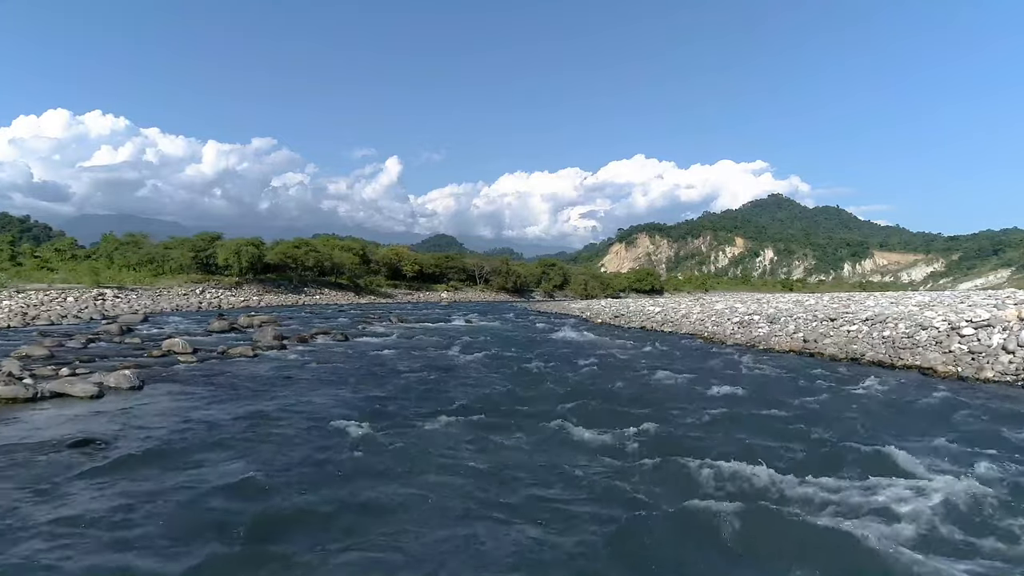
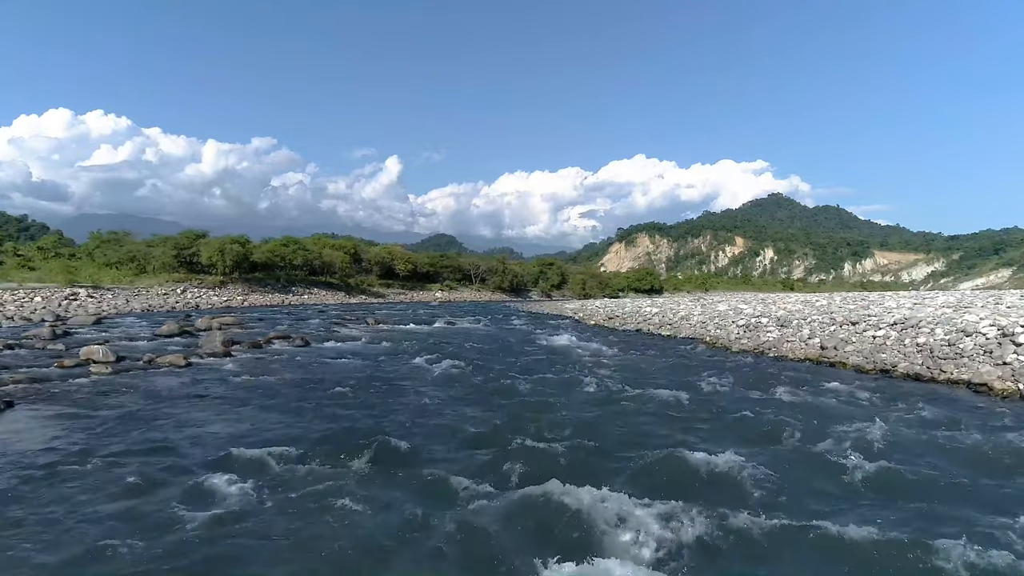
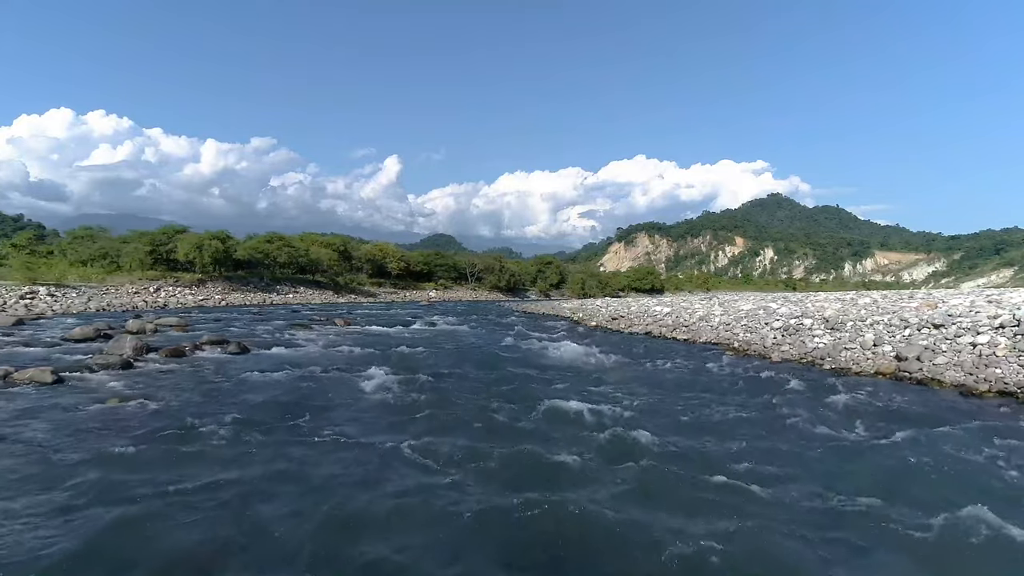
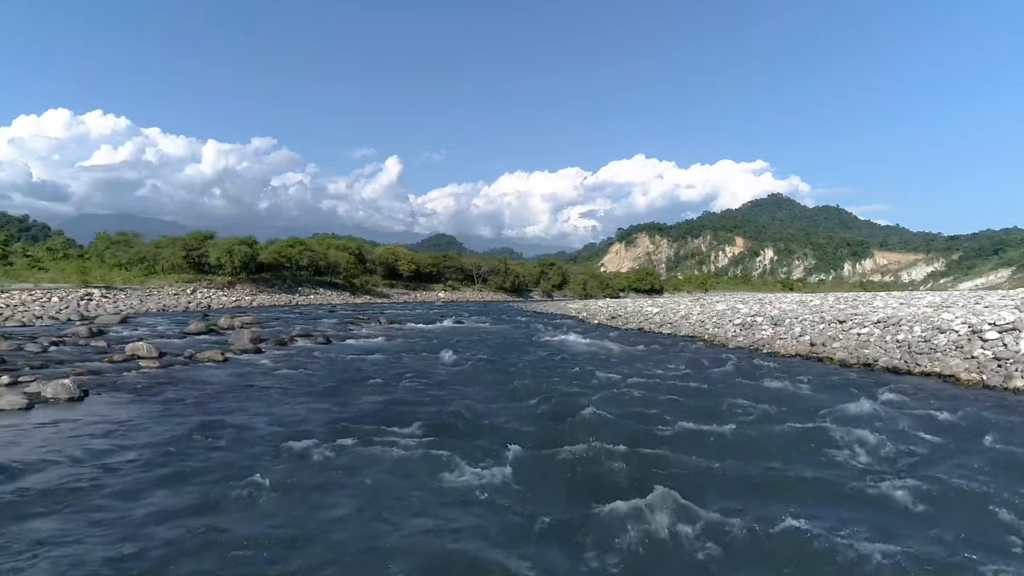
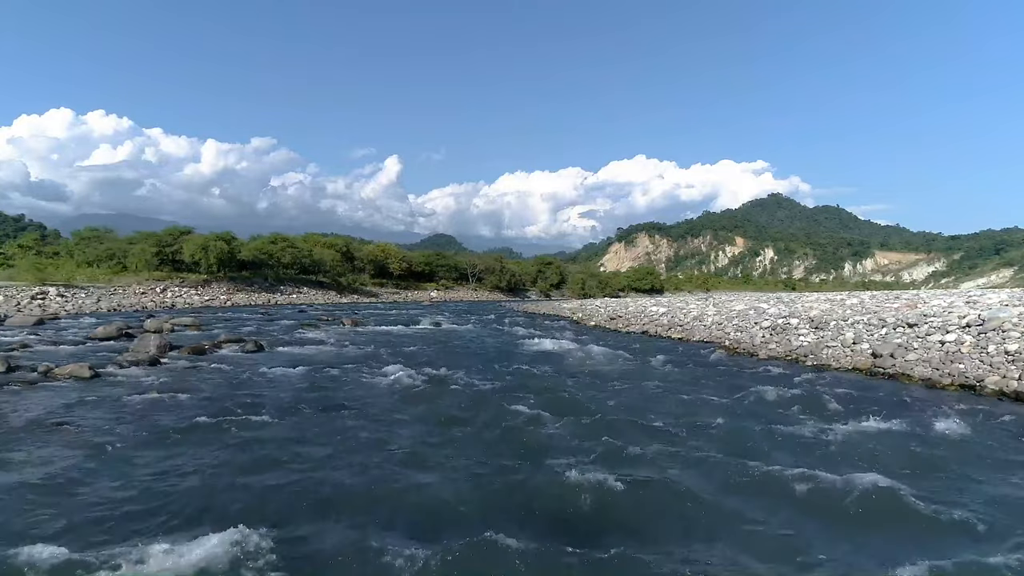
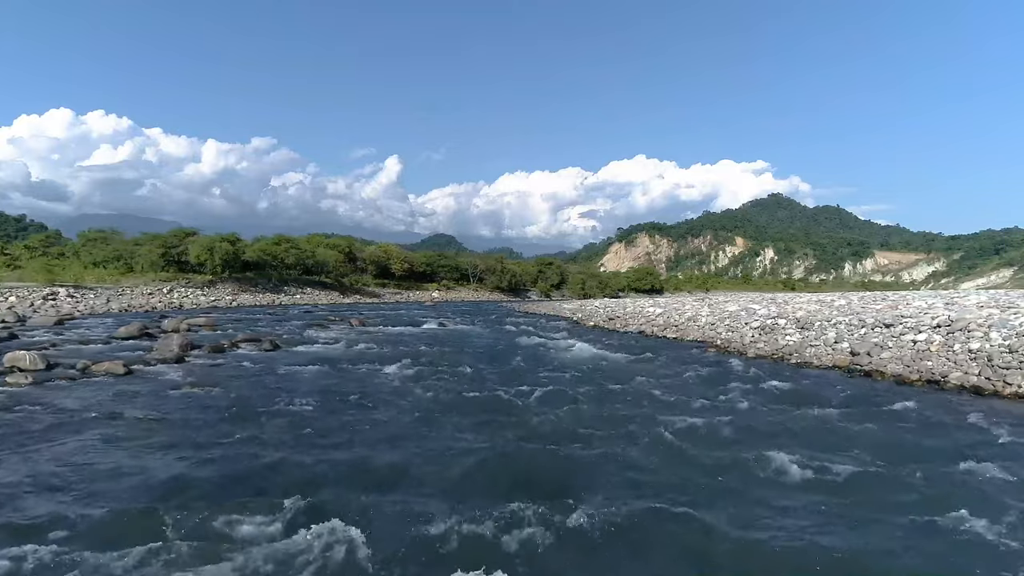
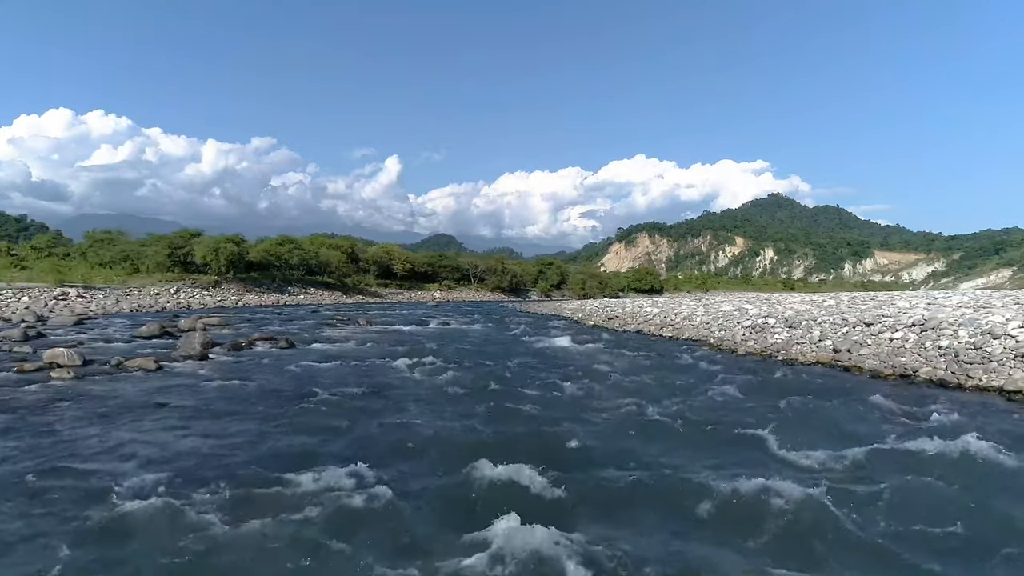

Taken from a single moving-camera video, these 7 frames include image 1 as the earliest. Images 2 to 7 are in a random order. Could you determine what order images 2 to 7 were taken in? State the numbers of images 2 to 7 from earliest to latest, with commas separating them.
4, 2, 7, 6, 5, 3
